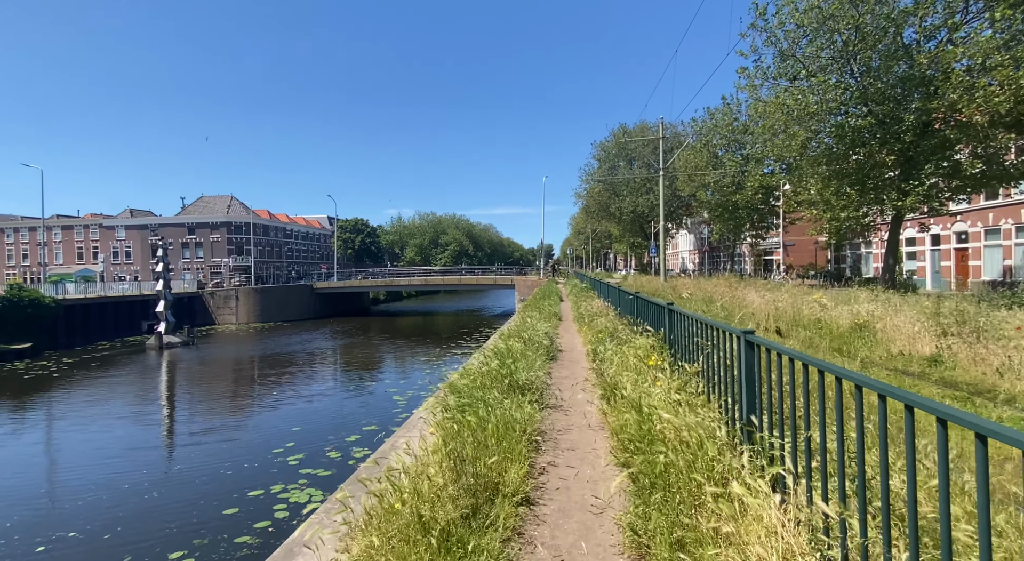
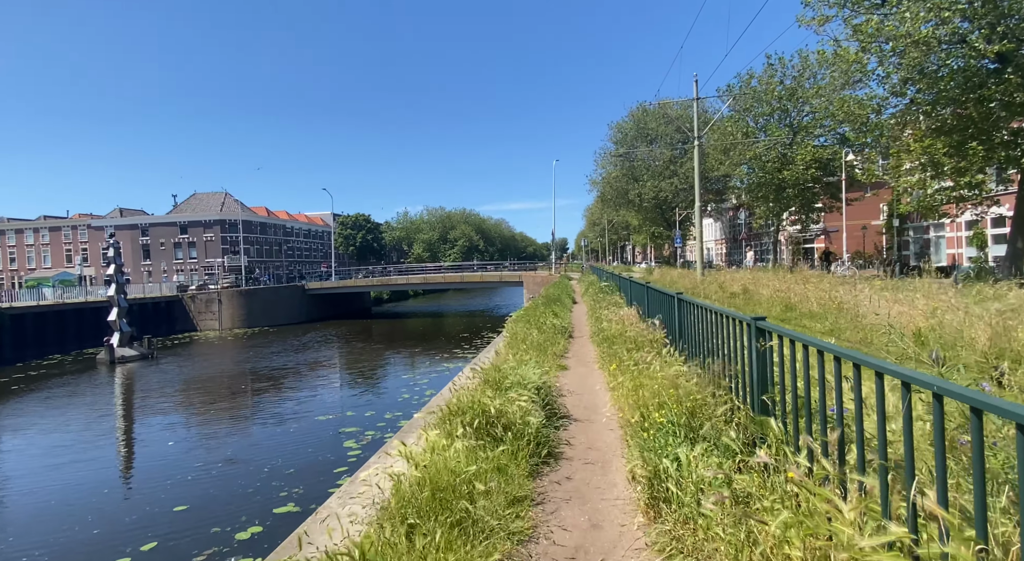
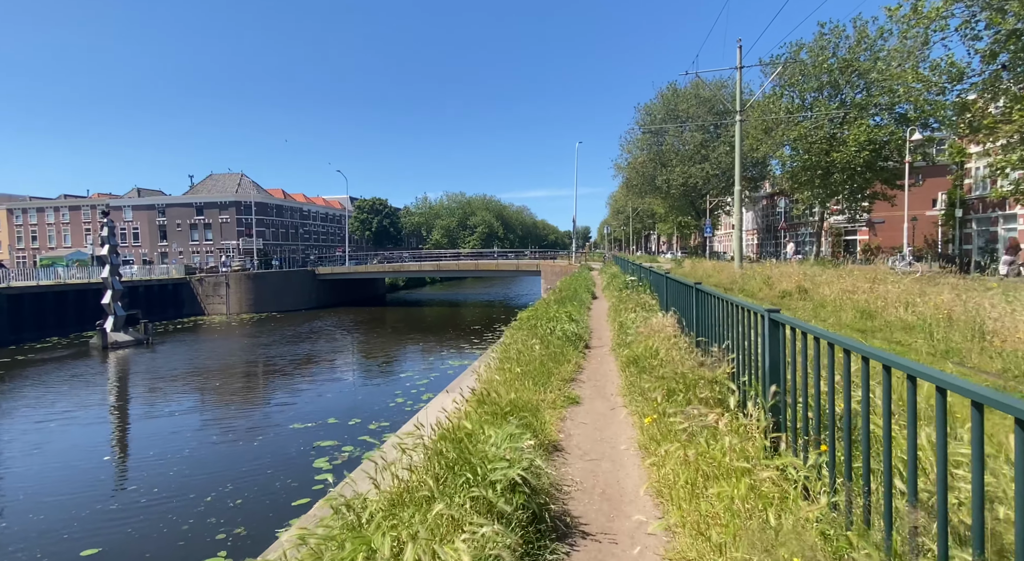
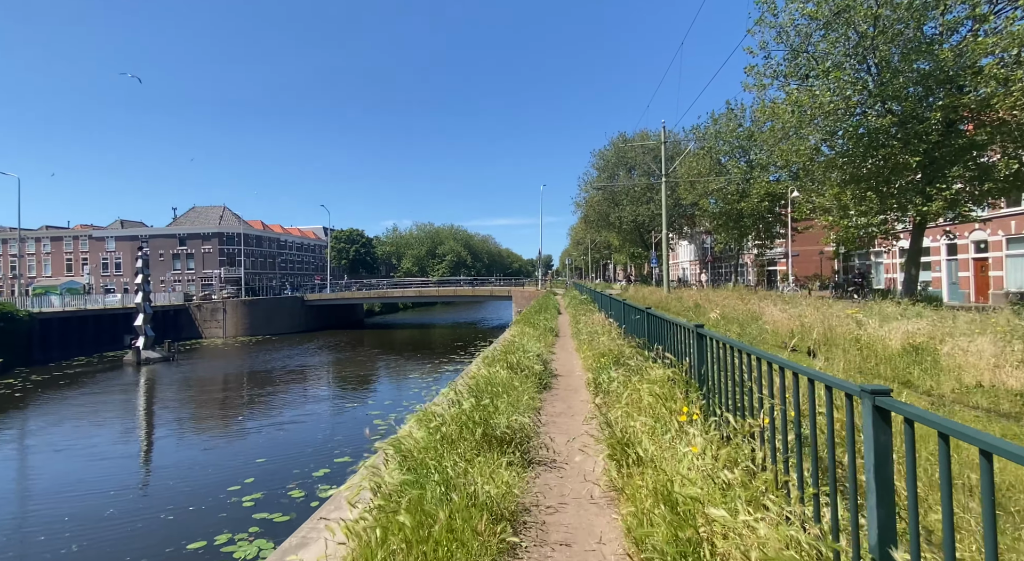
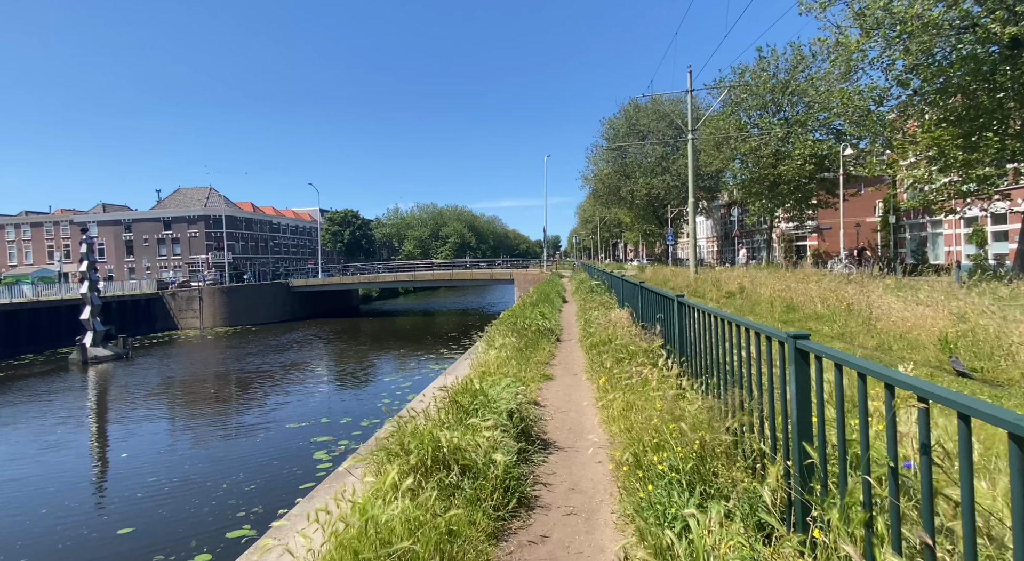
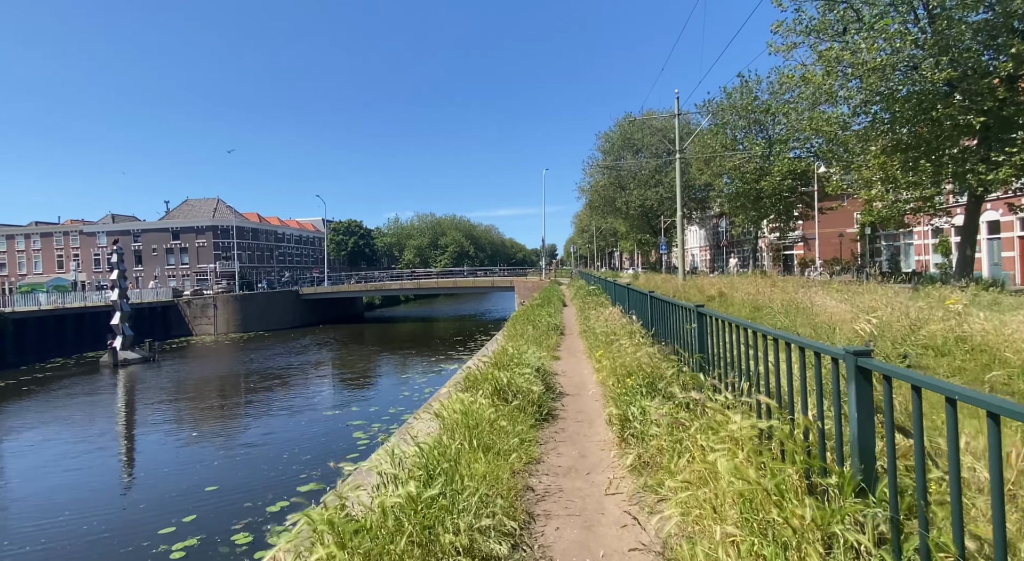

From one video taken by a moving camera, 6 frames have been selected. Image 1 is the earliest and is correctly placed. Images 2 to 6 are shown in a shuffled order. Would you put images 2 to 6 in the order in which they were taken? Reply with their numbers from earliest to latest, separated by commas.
4, 6, 2, 5, 3
